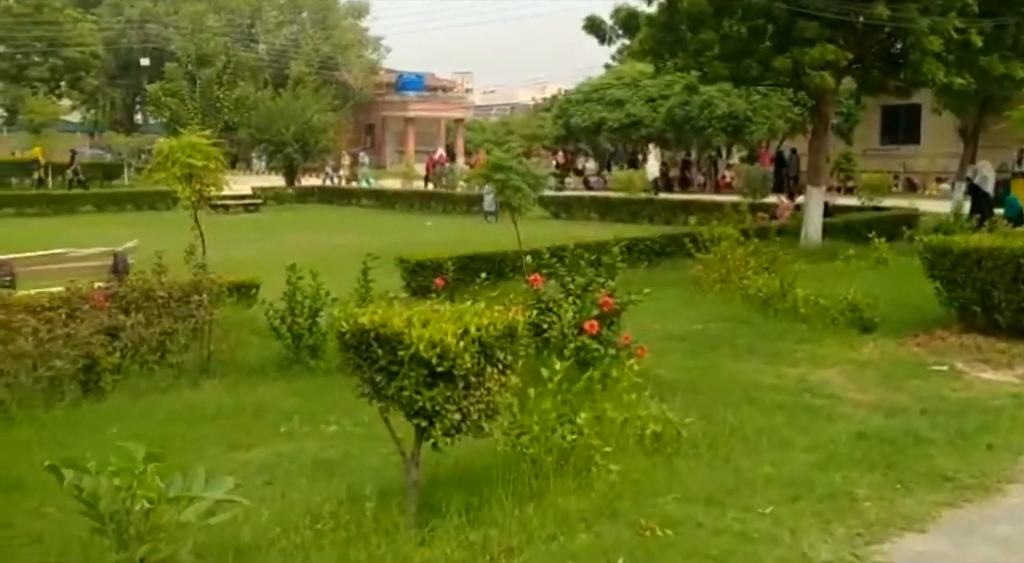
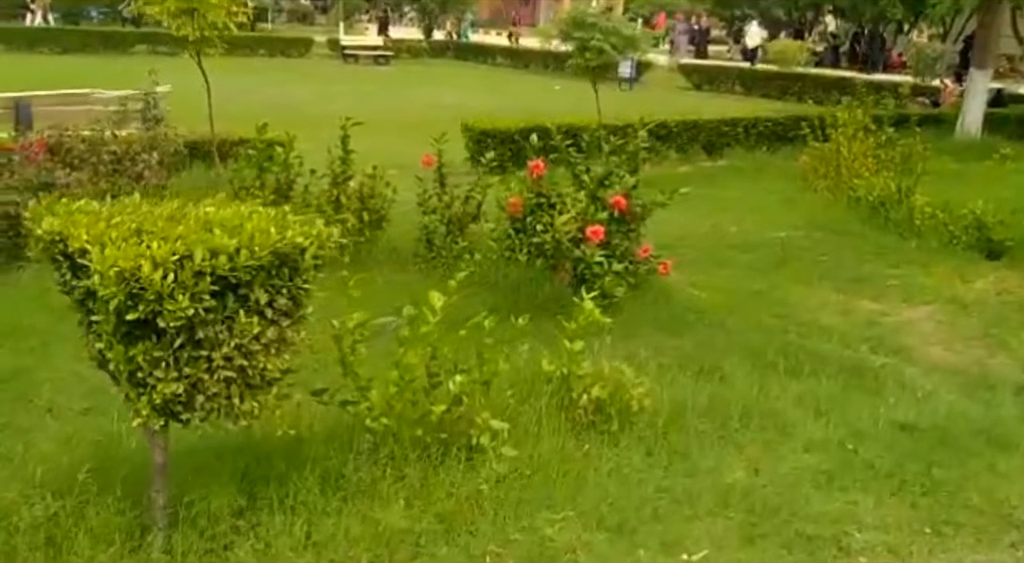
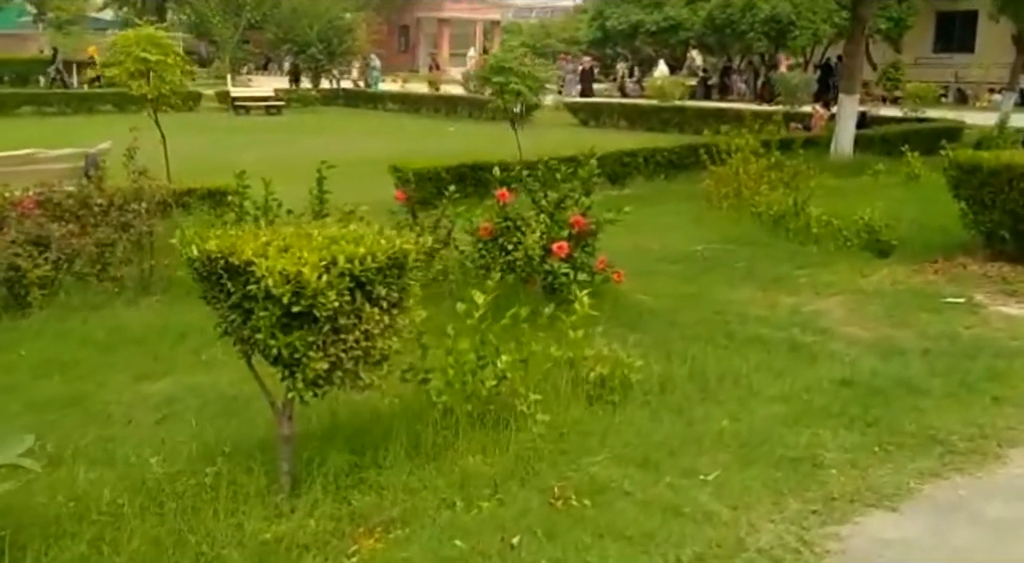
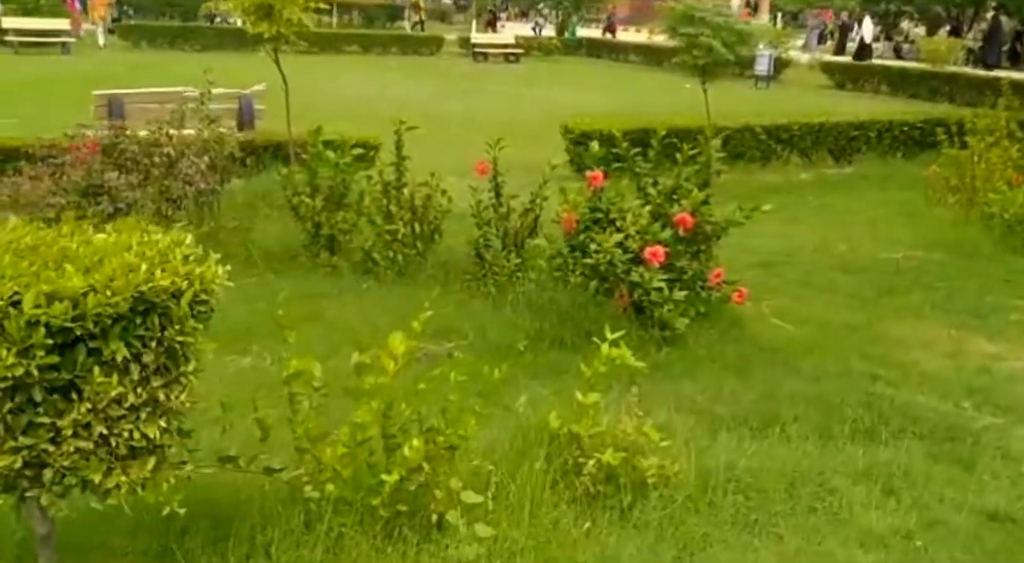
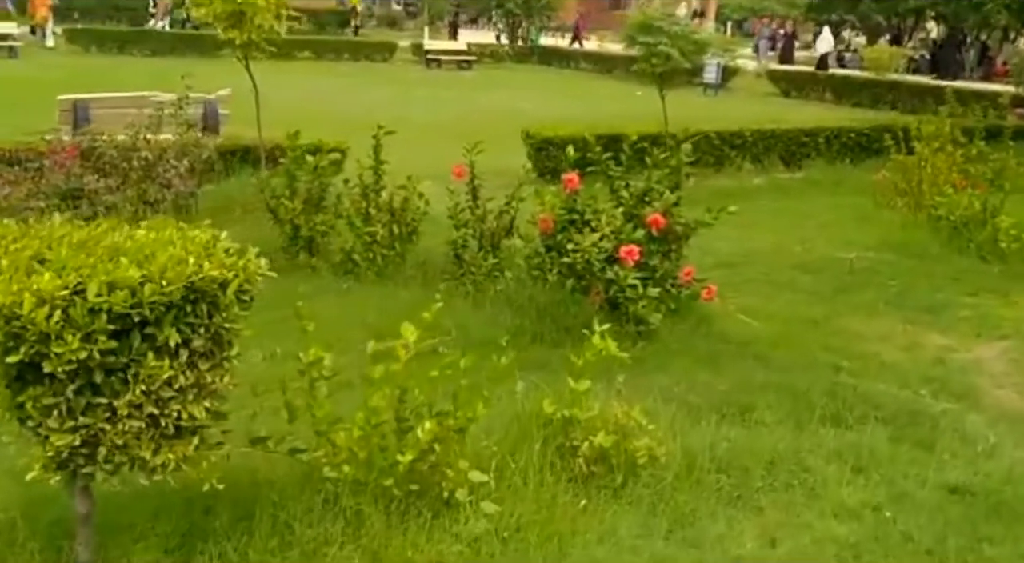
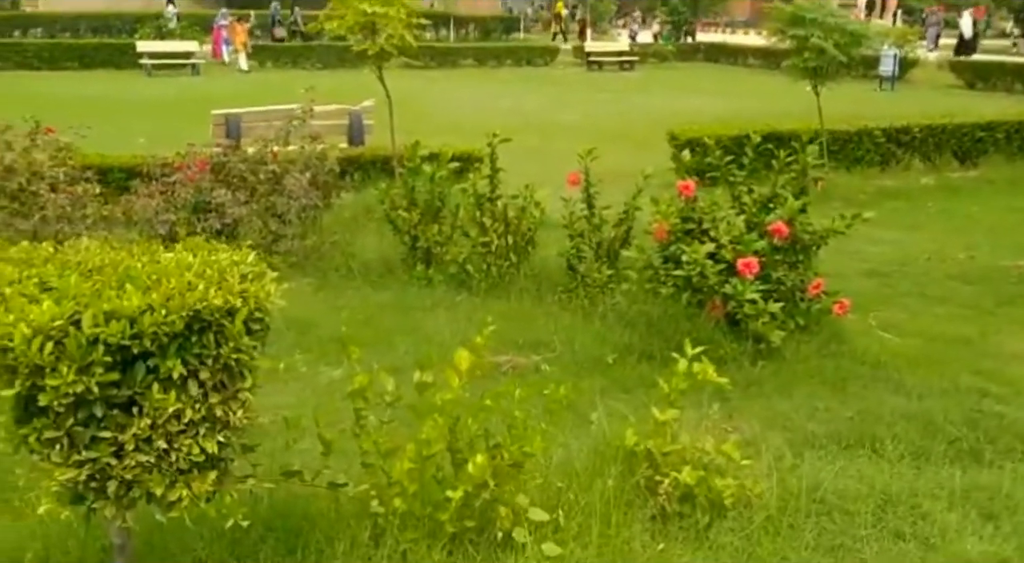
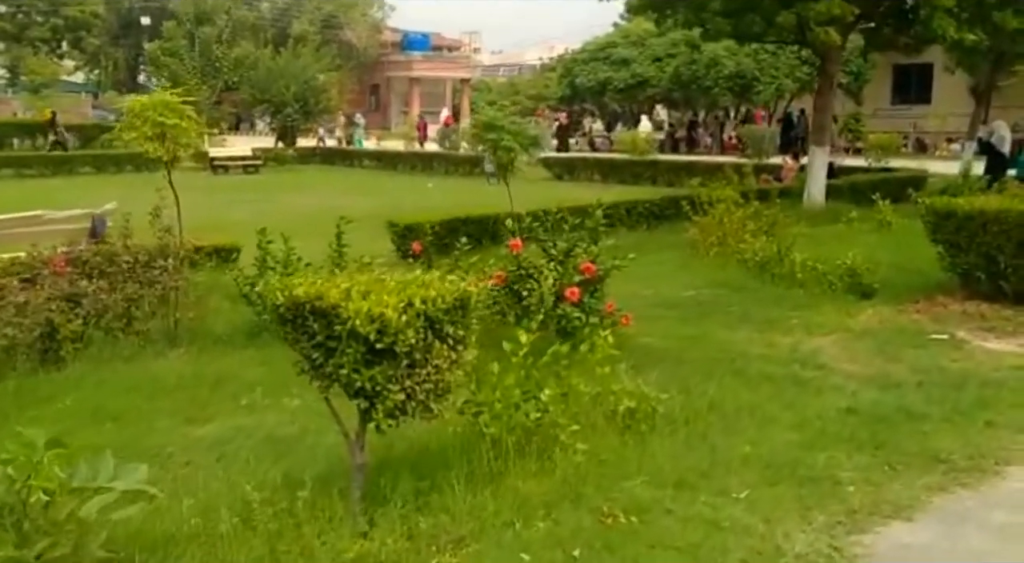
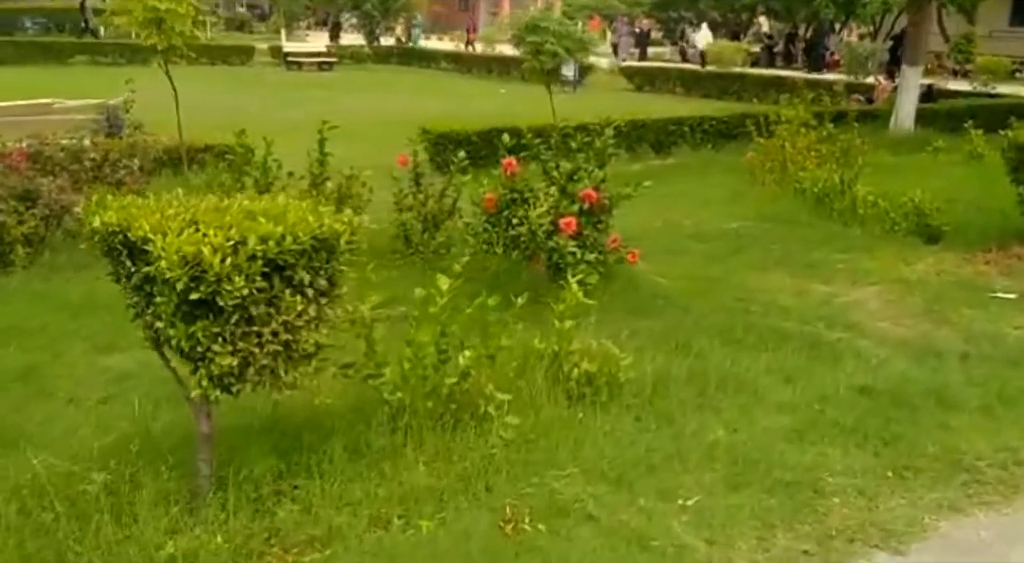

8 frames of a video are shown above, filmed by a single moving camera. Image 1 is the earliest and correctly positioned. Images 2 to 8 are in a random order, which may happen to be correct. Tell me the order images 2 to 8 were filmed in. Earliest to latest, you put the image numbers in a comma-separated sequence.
7, 3, 8, 2, 5, 4, 6
